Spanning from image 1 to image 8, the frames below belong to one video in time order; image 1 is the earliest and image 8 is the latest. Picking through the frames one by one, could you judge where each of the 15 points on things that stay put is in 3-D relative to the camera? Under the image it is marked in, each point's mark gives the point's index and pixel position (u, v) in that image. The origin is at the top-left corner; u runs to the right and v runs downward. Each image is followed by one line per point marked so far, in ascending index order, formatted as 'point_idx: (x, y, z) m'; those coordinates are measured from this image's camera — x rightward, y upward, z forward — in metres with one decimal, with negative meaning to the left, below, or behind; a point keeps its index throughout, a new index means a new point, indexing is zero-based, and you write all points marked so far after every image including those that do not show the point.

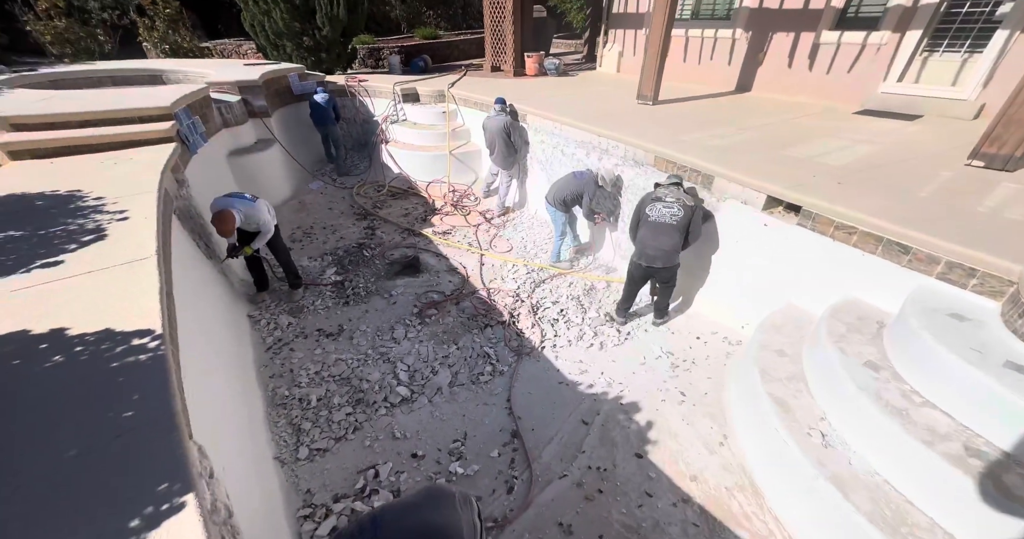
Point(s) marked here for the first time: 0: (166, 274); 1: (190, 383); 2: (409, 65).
0: (-1.7, 0.0, +1.9) m
1: (-1.4, -0.5, +1.6) m
2: (-2.3, +4.6, +8.8) m
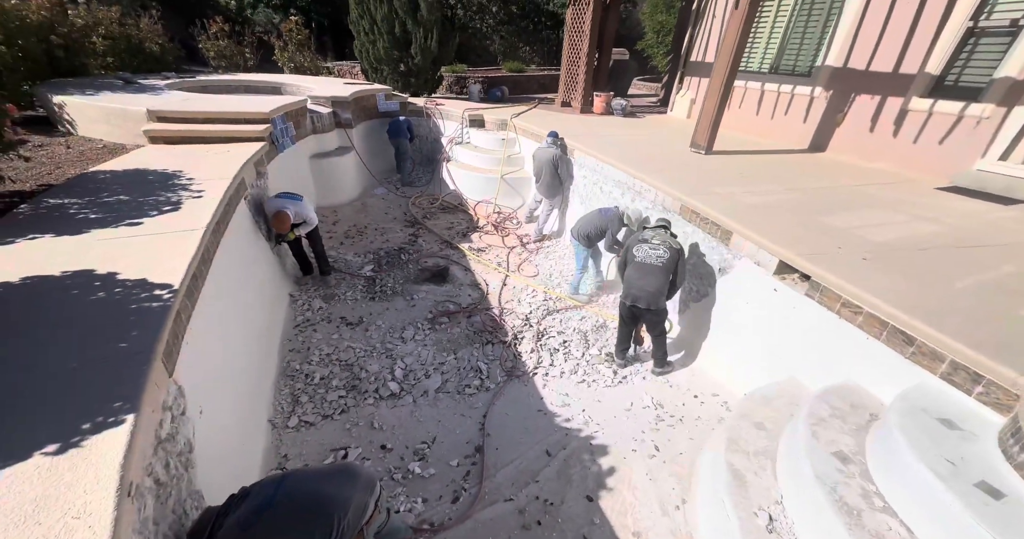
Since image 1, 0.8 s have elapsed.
0: (-1.8, +0.1, +2.3) m
1: (-1.6, -0.4, +2.0) m
2: (-0.6, +4.3, +9.5) m
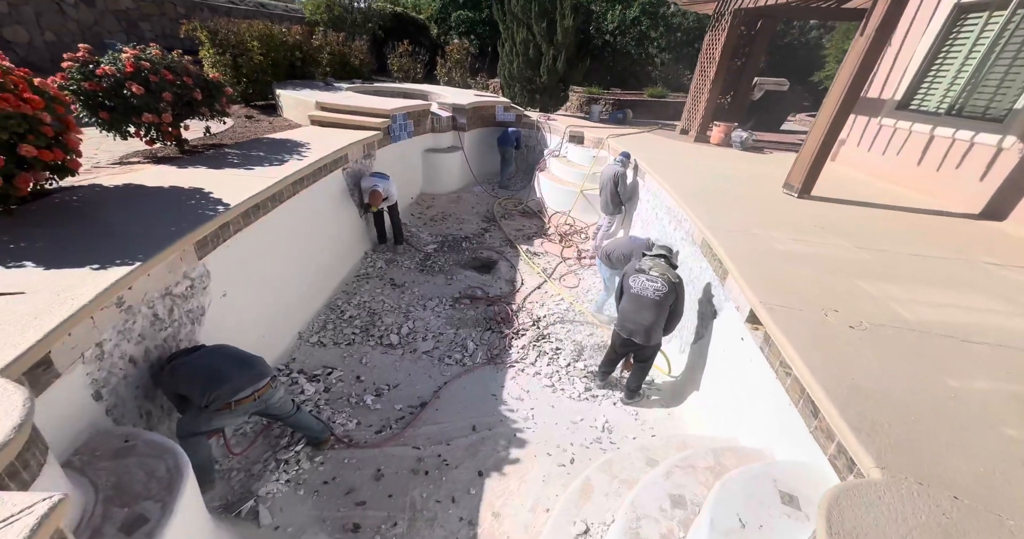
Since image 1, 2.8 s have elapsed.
0: (-2.0, +0.7, +3.3) m
1: (-2.0, +0.2, +2.8) m
2: (+2.5, +3.8, +9.6) m
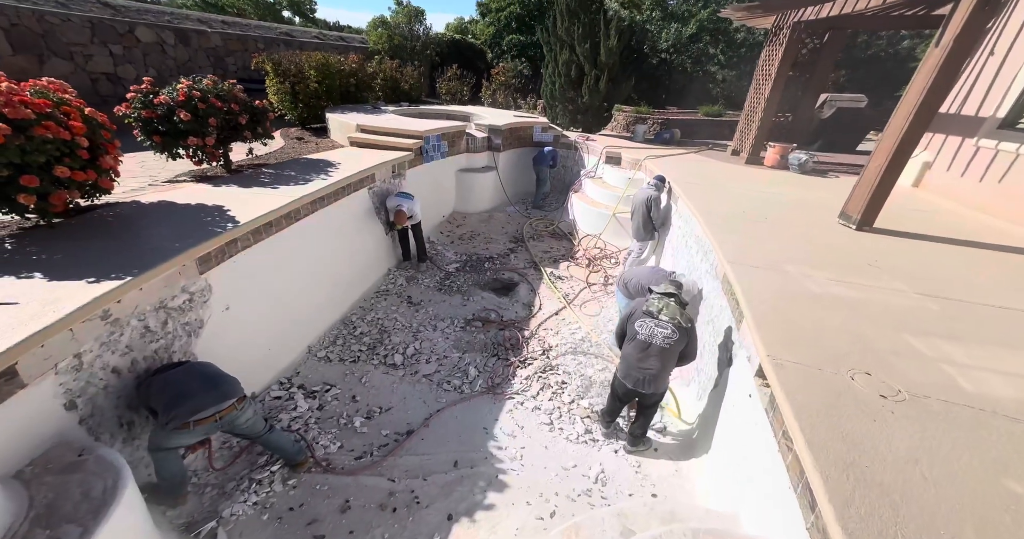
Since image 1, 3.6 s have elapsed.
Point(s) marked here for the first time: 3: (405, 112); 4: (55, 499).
0: (-1.9, +0.5, +3.4) m
1: (-2.0, 0.0, +3.0) m
2: (+3.5, +3.2, +9.2) m
3: (-2.2, +3.3, +8.0) m
4: (-1.7, -0.8, +1.4) m
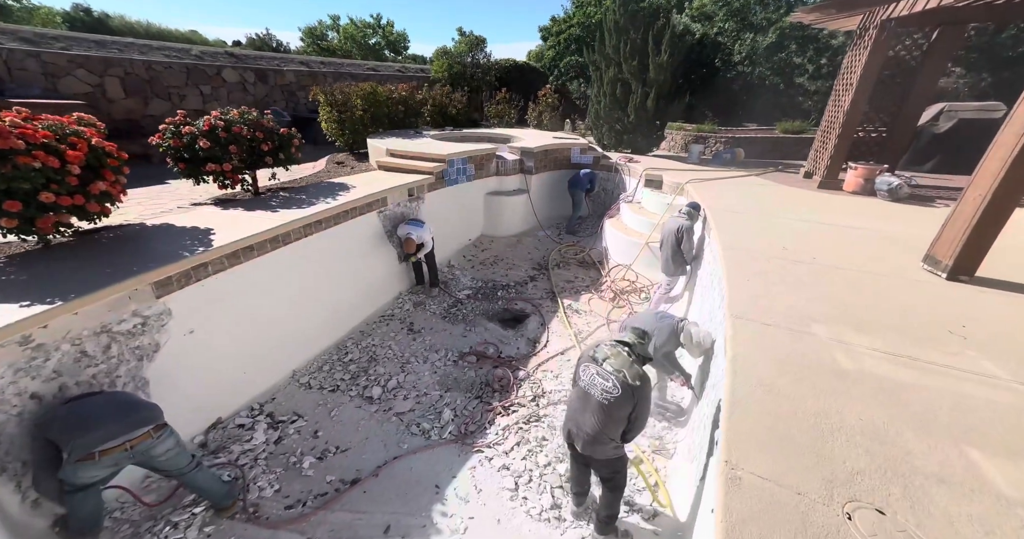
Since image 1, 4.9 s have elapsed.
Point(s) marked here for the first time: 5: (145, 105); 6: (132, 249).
0: (-2.0, +0.3, +3.4) m
1: (-2.2, -0.1, +3.0) m
2: (+4.4, +2.4, +8.3) m
3: (-1.4, +2.8, +8.2) m
4: (-2.2, -0.9, +1.4) m
5: (-7.2, +3.2, +7.6) m
6: (-2.7, +0.1, +2.8) m
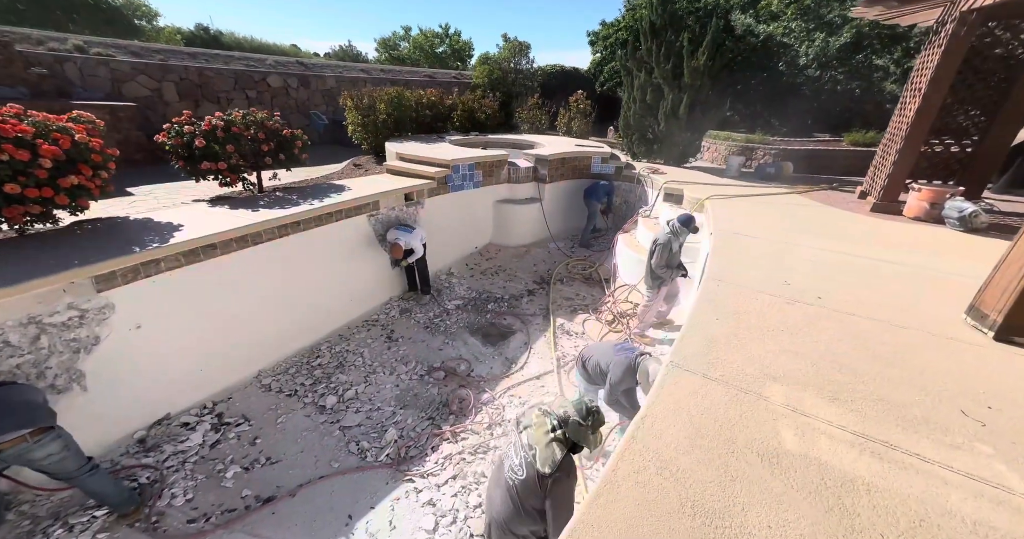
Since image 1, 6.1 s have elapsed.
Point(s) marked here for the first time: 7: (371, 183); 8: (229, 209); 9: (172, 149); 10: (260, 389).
0: (-2.3, +0.3, +3.4) m
1: (-2.6, -0.1, +3.0) m
2: (+4.8, +2.0, +7.5) m
3: (-0.9, +2.7, +8.1) m
4: (-2.8, -0.9, +1.4) m
5: (-6.7, +3.4, +8.3) m
6: (-3.1, +0.2, +2.8) m
7: (-1.9, +1.2, +5.2) m
8: (-2.9, +0.6, +3.9) m
9: (-3.7, +1.3, +4.2) m
10: (-2.3, -1.1, +3.5) m
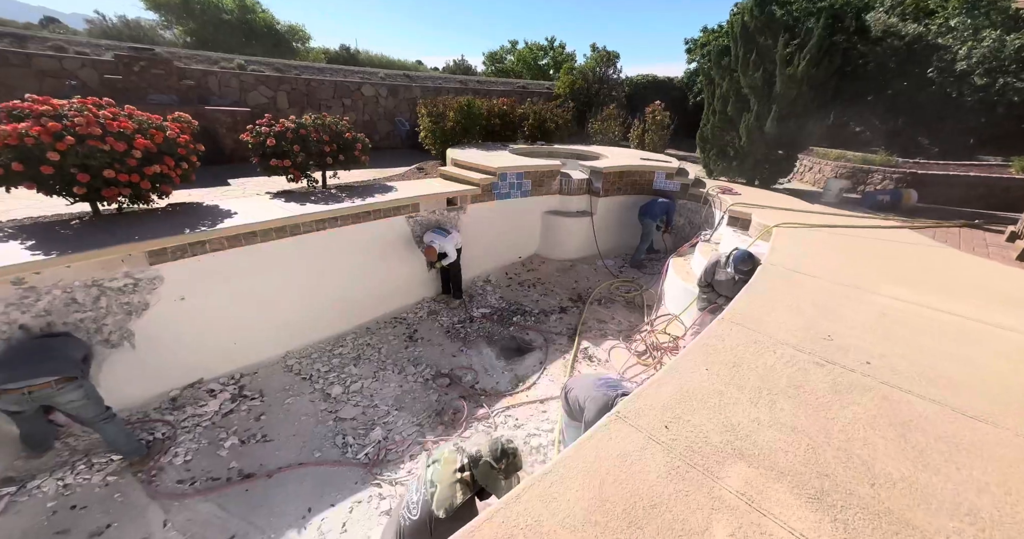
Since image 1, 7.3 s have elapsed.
0: (-2.1, +0.4, +3.7) m
1: (-2.5, 0.0, +3.4) m
2: (+5.7, +1.2, +6.2) m
3: (+0.4, +2.5, +8.0) m
4: (-3.2, -0.7, +1.8) m
5: (-5.1, +3.8, +9.4) m
6: (-3.0, +0.4, +3.3) m
7: (-1.3, +1.2, +5.4) m
8: (-2.6, +0.8, +4.4) m
9: (-3.2, +1.5, +4.8) m
10: (-2.3, -1.0, +3.8) m
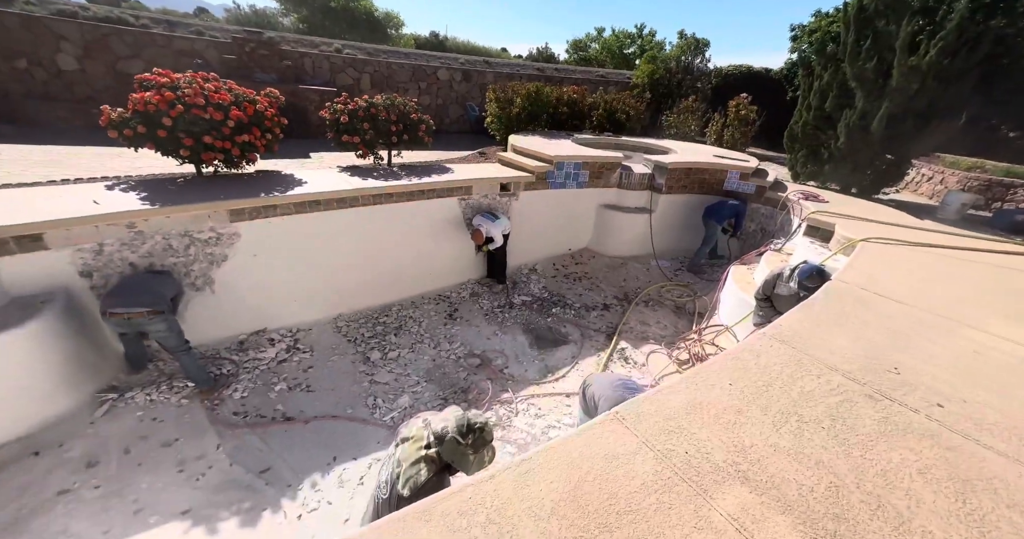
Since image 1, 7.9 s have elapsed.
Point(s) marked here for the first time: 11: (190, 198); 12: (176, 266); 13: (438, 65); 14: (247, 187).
0: (-1.7, +0.7, +4.0) m
1: (-2.2, +0.4, +3.7) m
2: (+6.6, +0.7, +5.2) m
3: (+1.7, +2.6, +7.8) m
4: (-3.1, -0.3, +2.3) m
5: (-3.4, +4.5, +10.0) m
6: (-2.6, +0.8, +3.8) m
7: (-0.5, +1.4, +5.5) m
8: (-2.0, +1.1, +4.7) m
9: (-2.4, +1.9, +5.1) m
10: (-1.9, -0.6, +4.1) m
11: (-2.7, +0.6, +3.3) m
12: (-2.8, 0.0, +3.2) m
13: (-1.9, +5.5, +10.4) m
14: (-2.5, +0.8, +3.7) m
